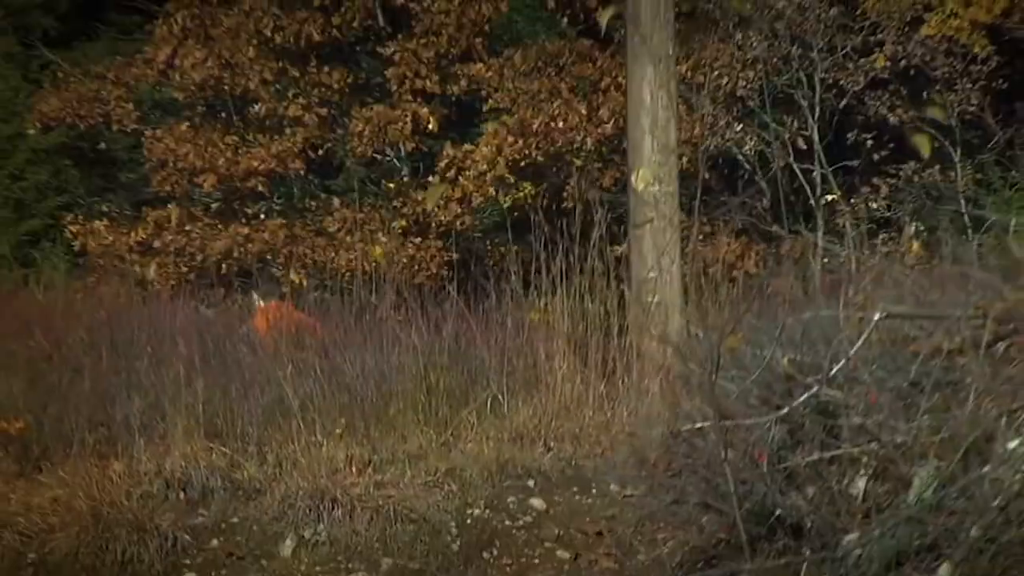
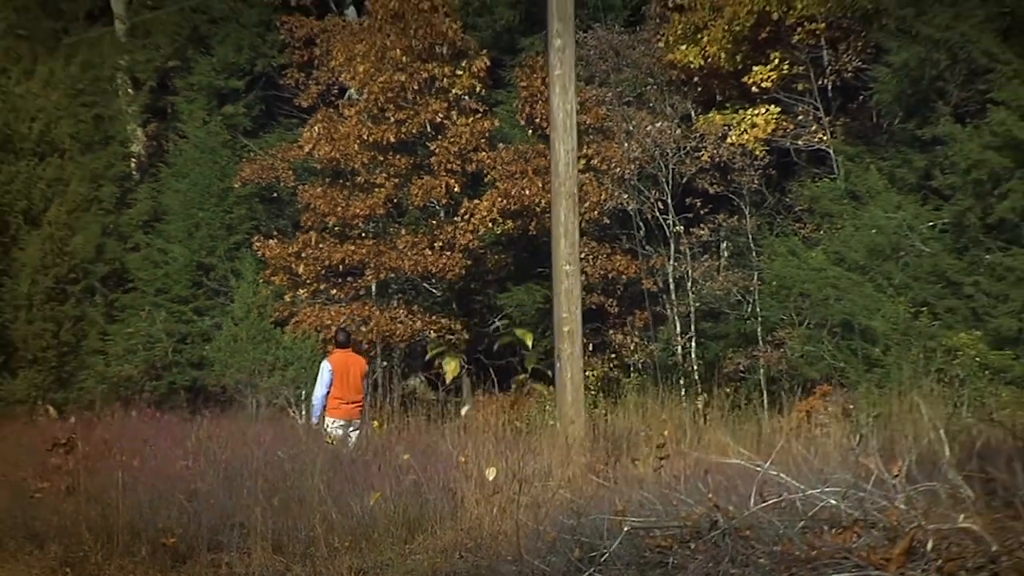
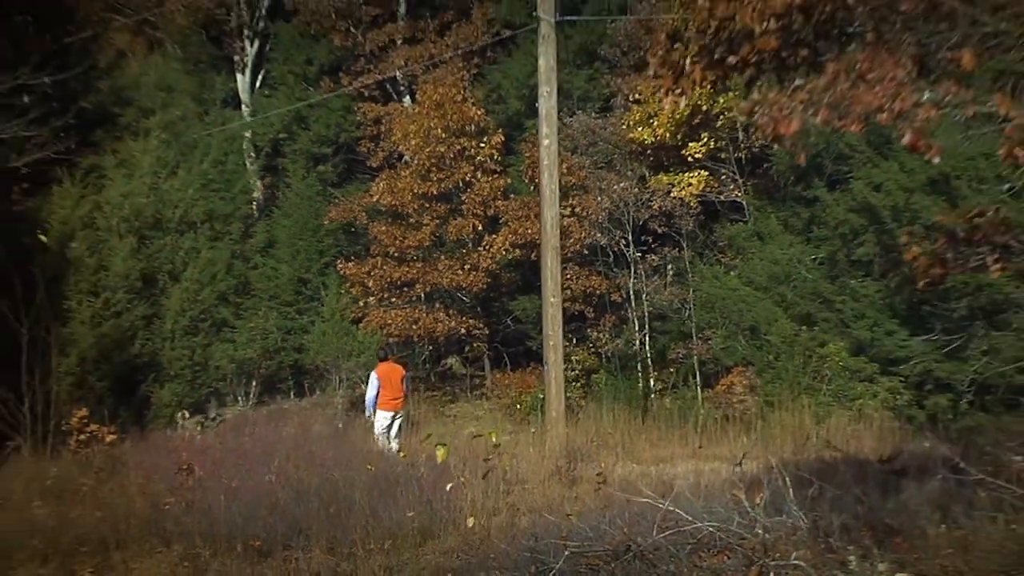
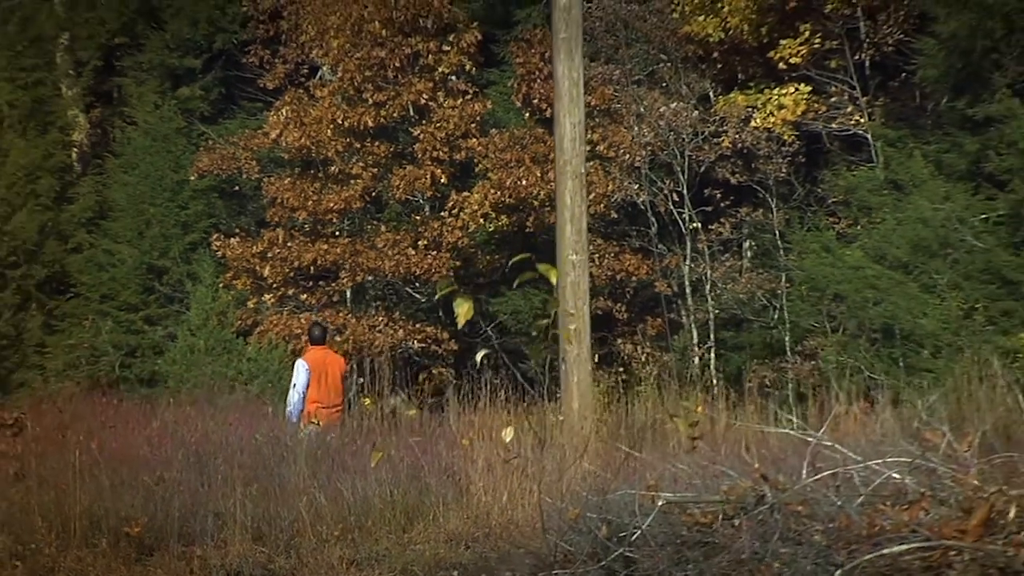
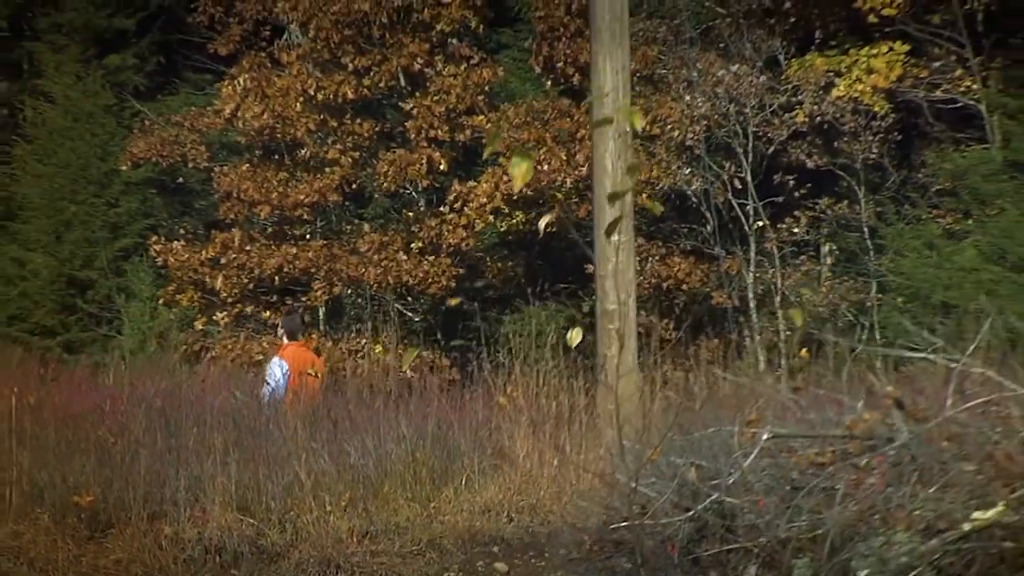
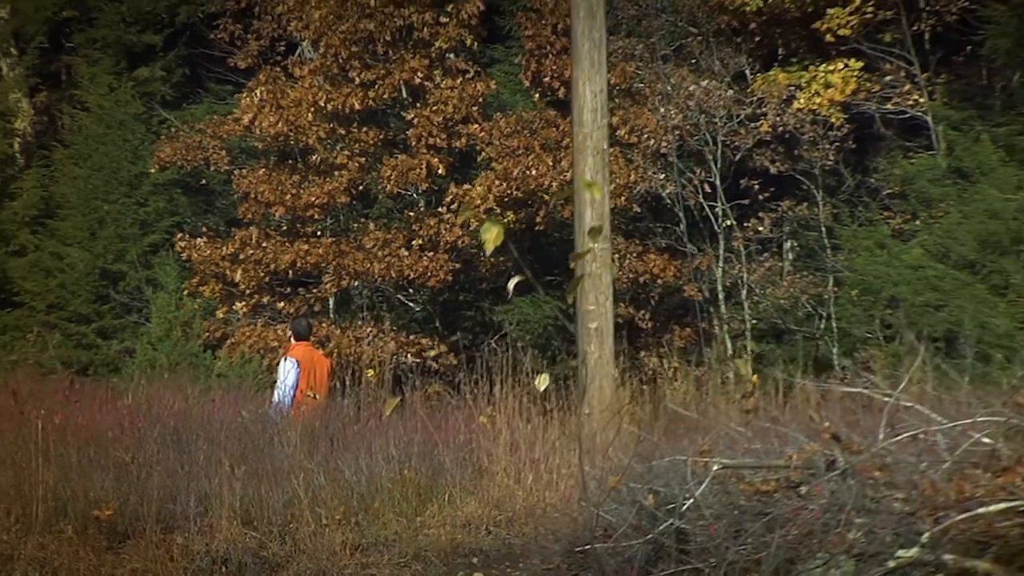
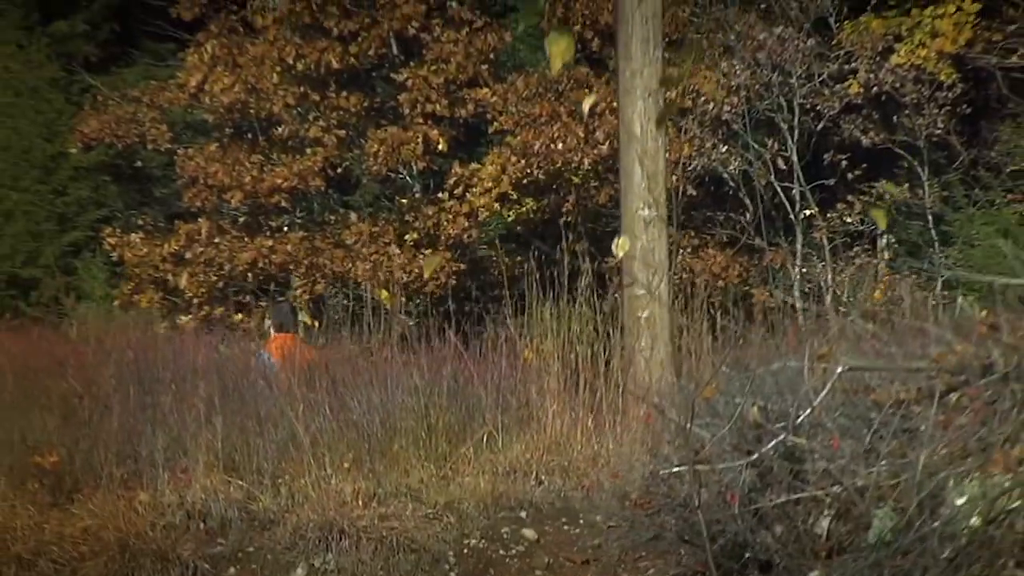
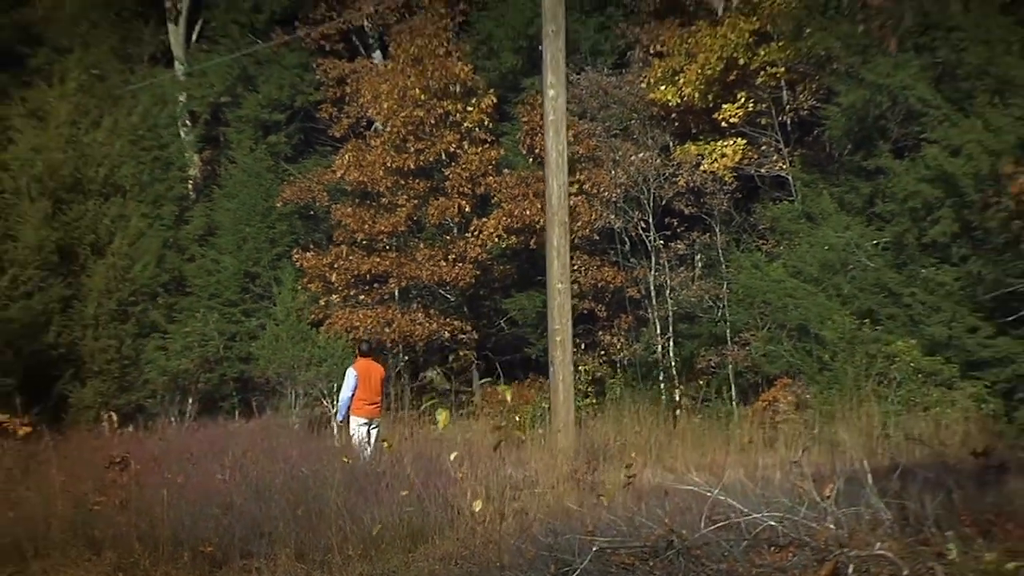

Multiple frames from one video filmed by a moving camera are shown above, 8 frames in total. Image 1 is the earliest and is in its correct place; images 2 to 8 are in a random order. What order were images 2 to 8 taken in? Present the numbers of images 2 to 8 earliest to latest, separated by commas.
7, 5, 6, 4, 2, 8, 3
